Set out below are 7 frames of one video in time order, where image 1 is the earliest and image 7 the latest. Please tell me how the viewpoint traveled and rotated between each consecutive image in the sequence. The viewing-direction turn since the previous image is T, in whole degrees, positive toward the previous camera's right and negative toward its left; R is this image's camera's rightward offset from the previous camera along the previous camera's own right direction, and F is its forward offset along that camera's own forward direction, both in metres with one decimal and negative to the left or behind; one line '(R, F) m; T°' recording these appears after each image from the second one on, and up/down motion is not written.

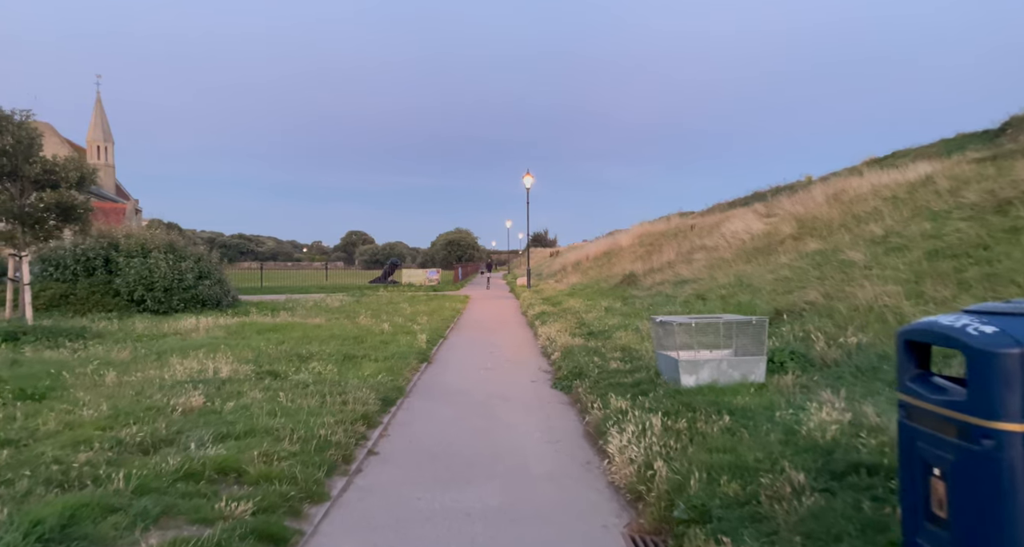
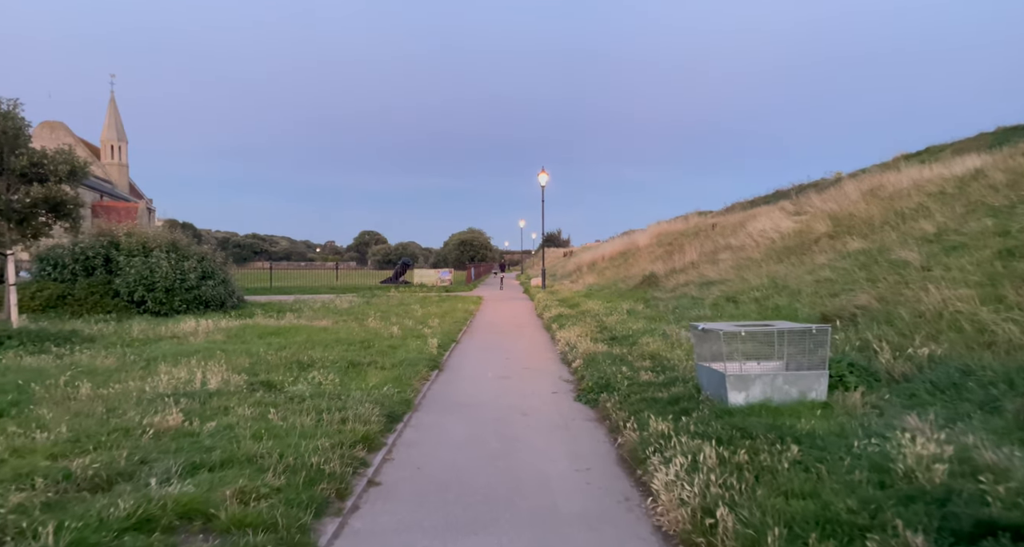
(-0.1, +0.8) m; -1°
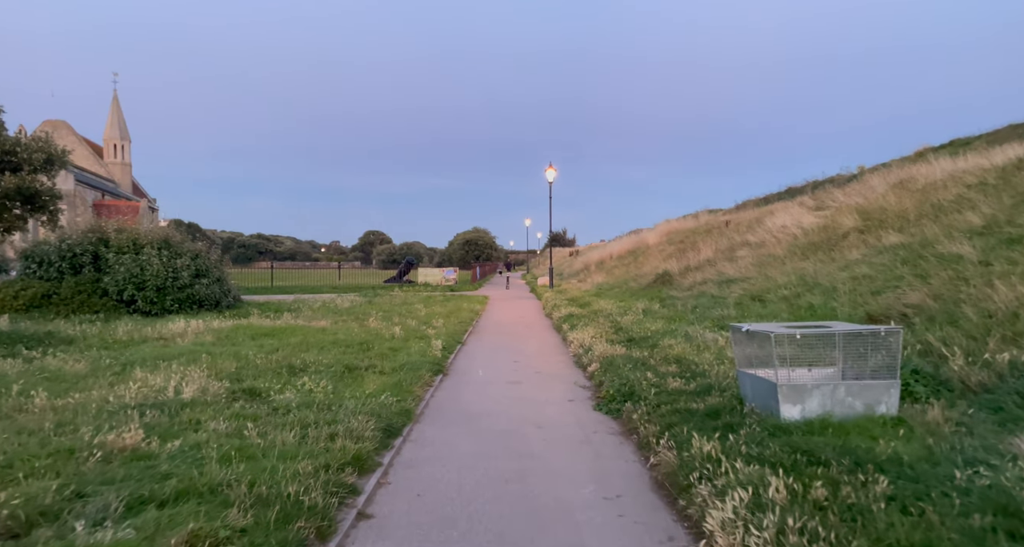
(-0.1, +0.8) m; -1°
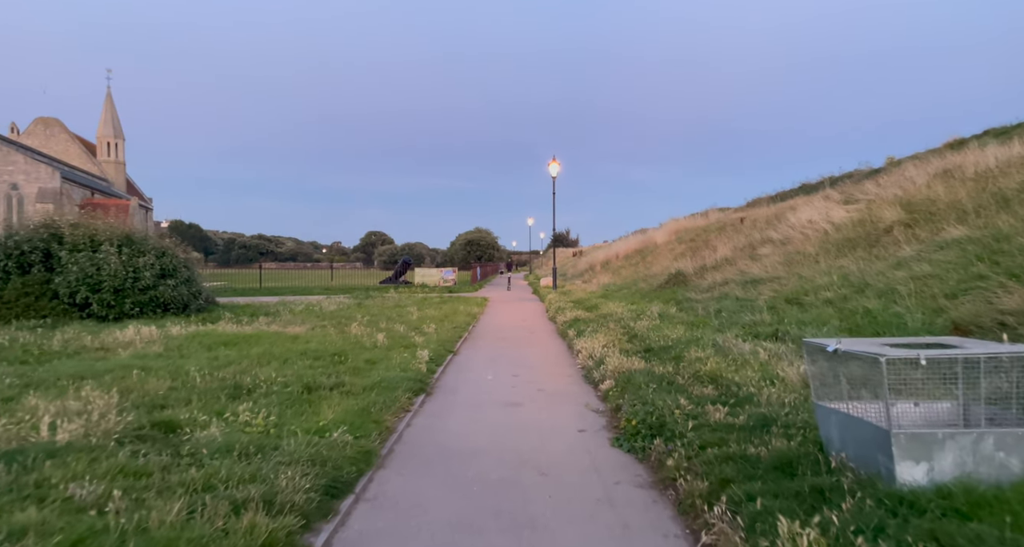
(+0.1, +1.6) m; 0°
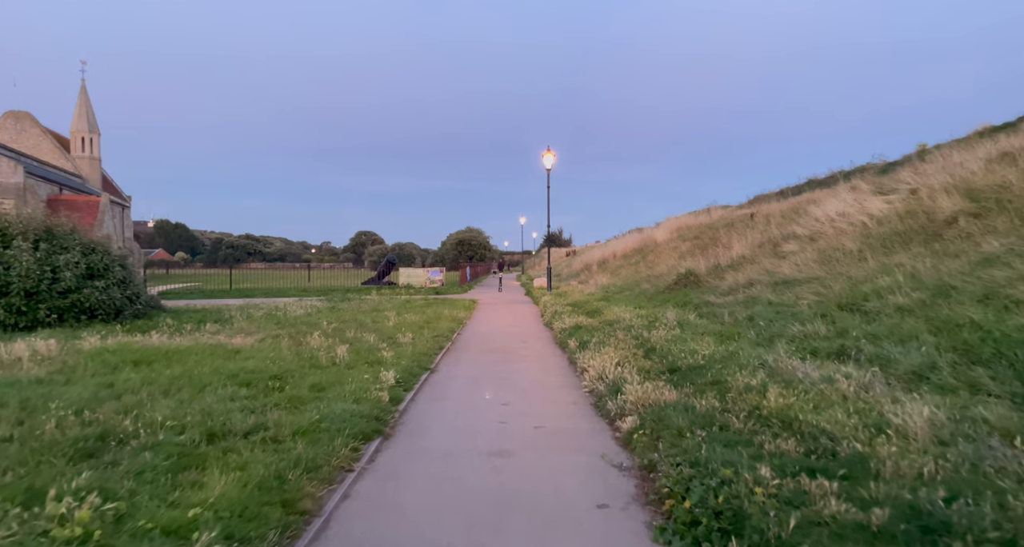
(0.0, +2.1) m; +1°
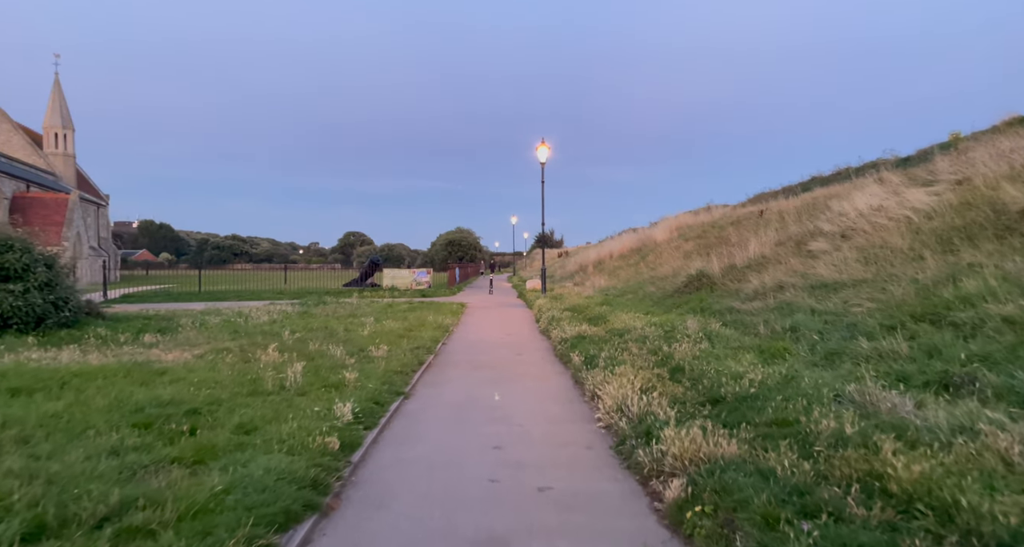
(0.0, +1.8) m; +1°
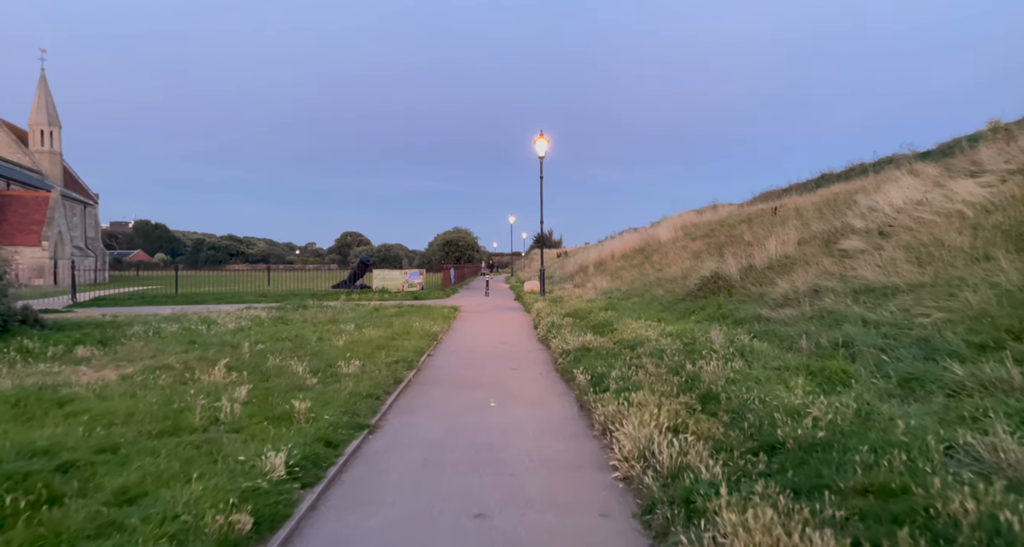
(+0.1, +1.5) m; 0°
